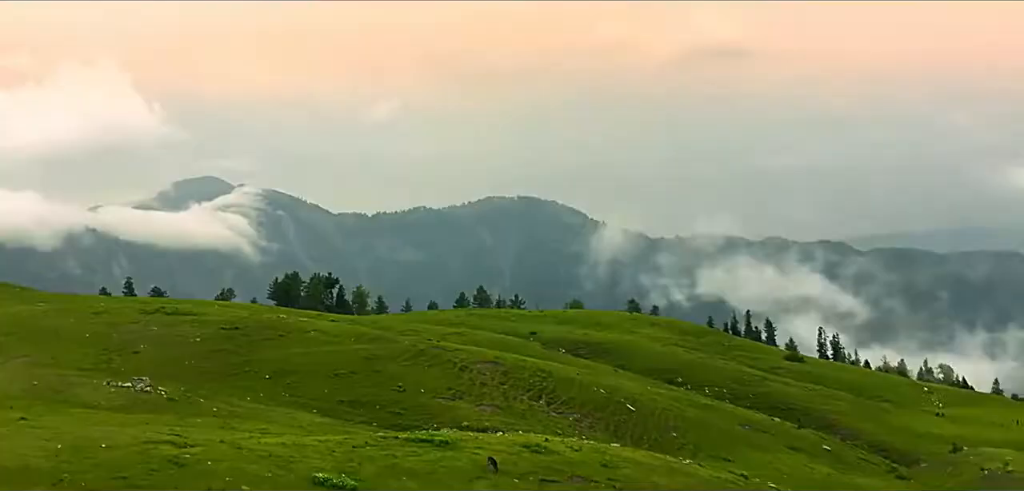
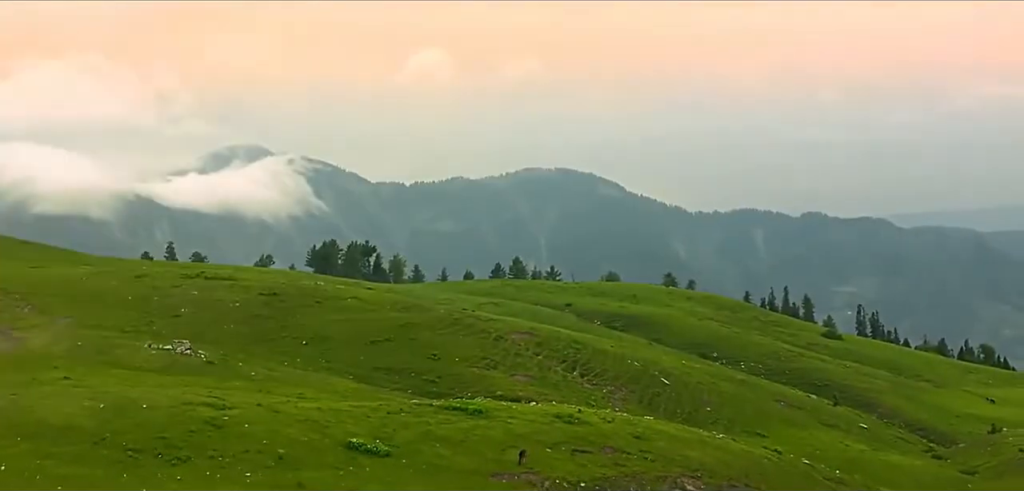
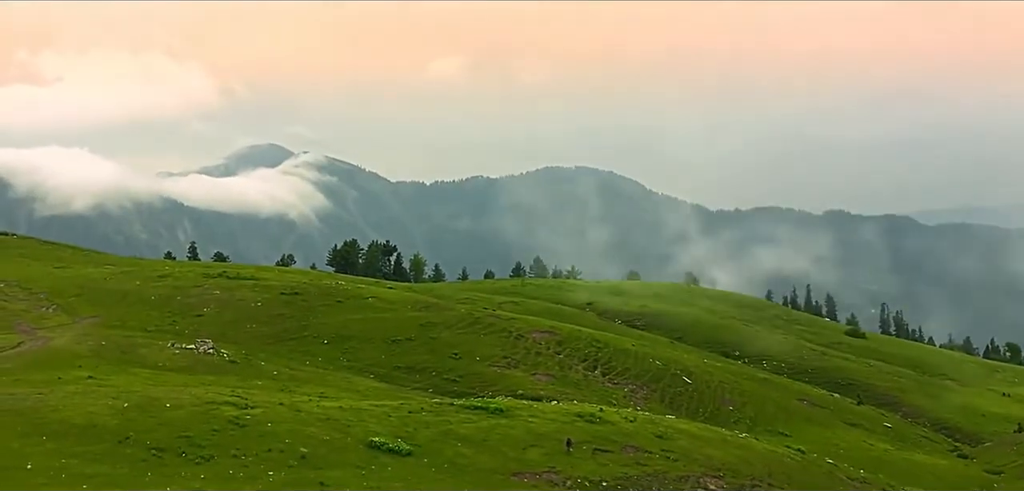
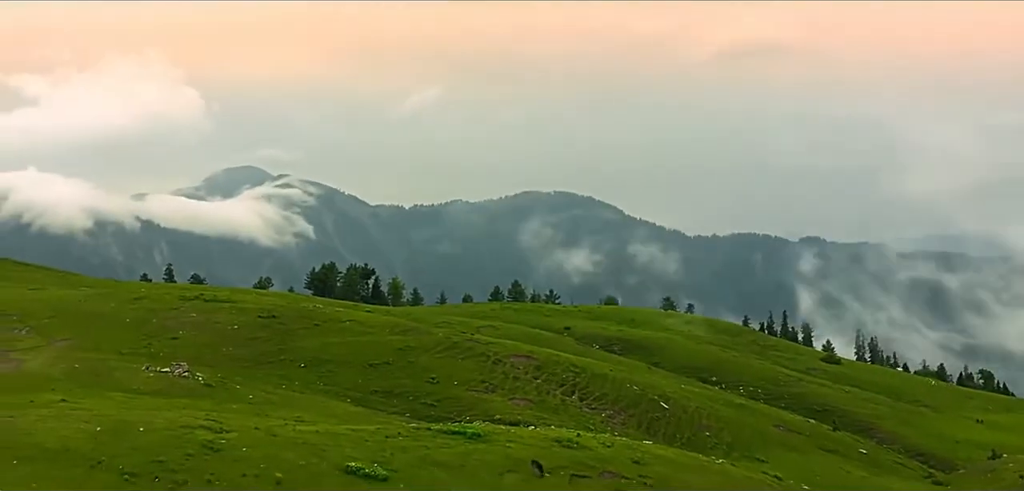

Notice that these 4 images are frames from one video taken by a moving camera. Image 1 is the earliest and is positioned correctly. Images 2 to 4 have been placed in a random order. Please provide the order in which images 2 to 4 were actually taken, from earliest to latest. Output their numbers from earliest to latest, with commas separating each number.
4, 3, 2
